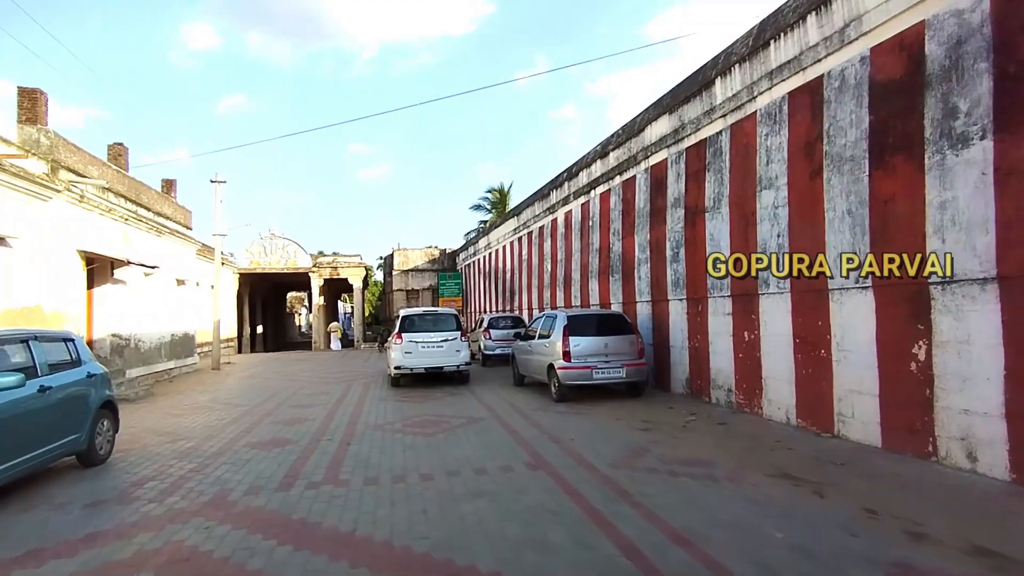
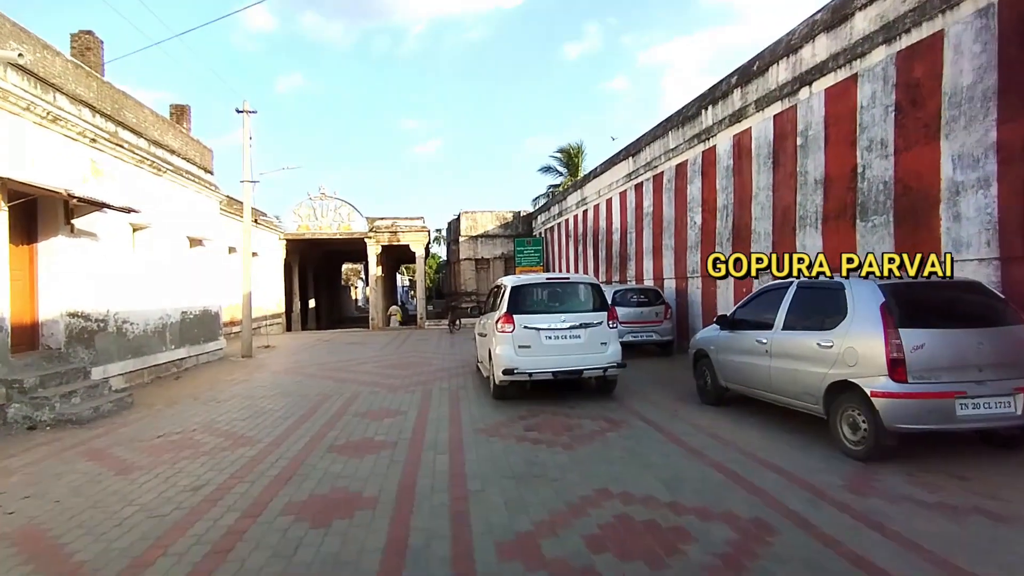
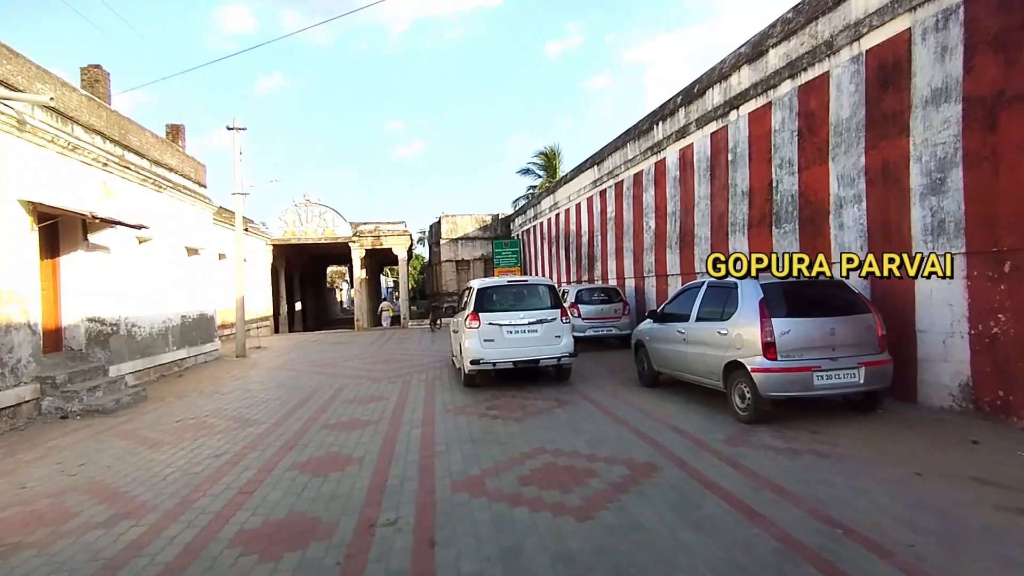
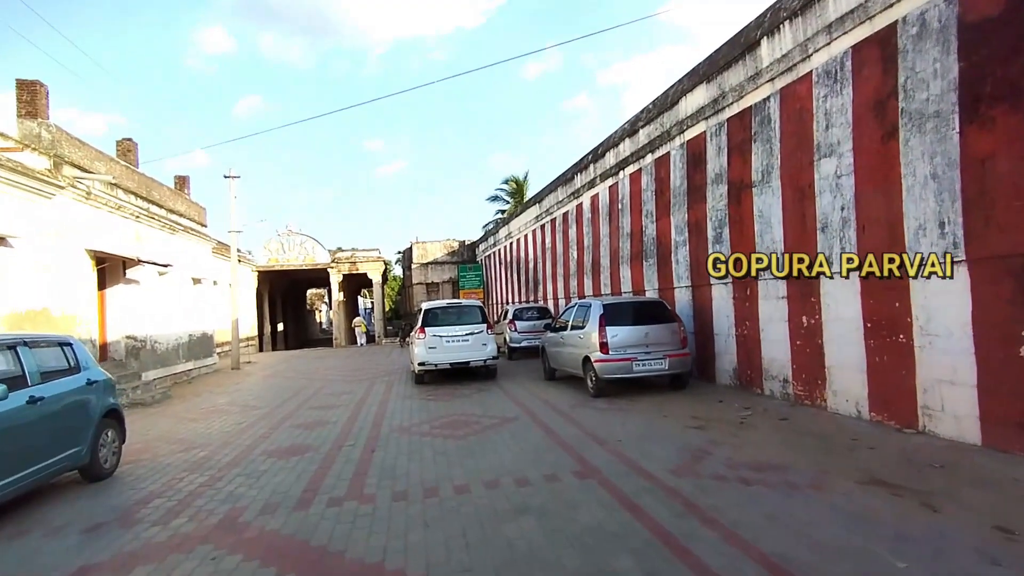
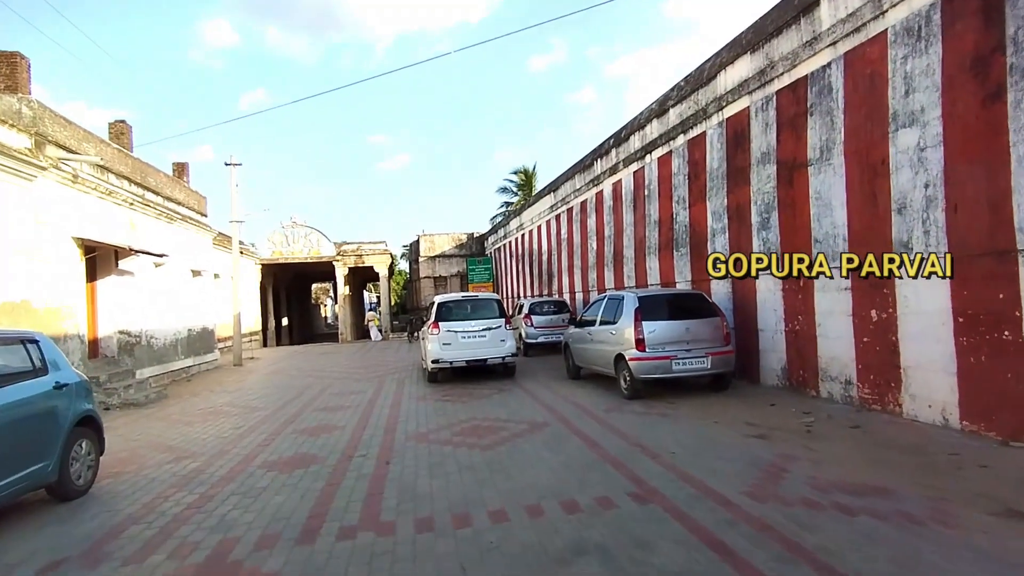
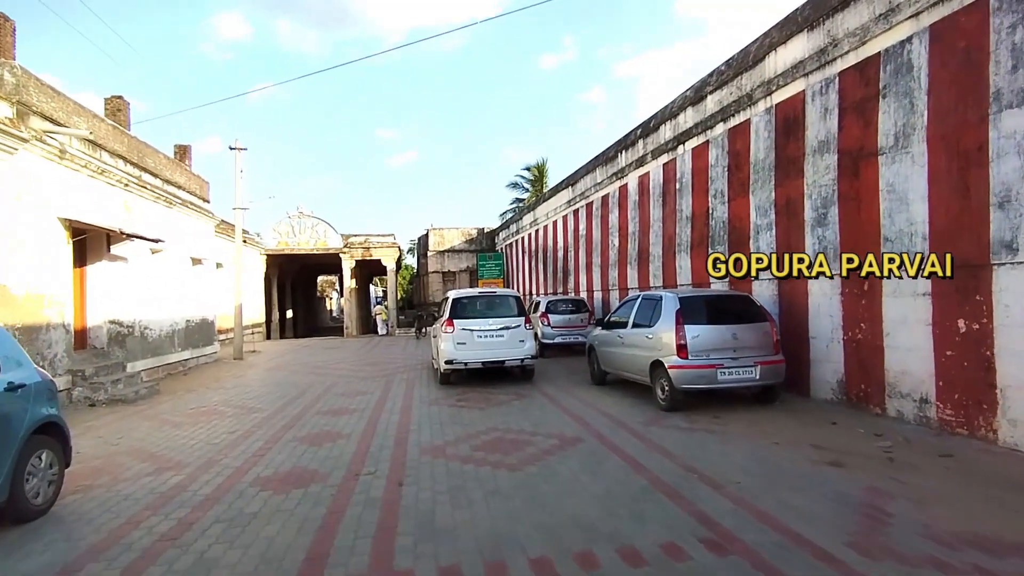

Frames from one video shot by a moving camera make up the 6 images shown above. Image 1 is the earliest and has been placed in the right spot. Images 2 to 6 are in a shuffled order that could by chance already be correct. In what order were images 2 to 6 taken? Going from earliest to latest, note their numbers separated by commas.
4, 5, 6, 3, 2
